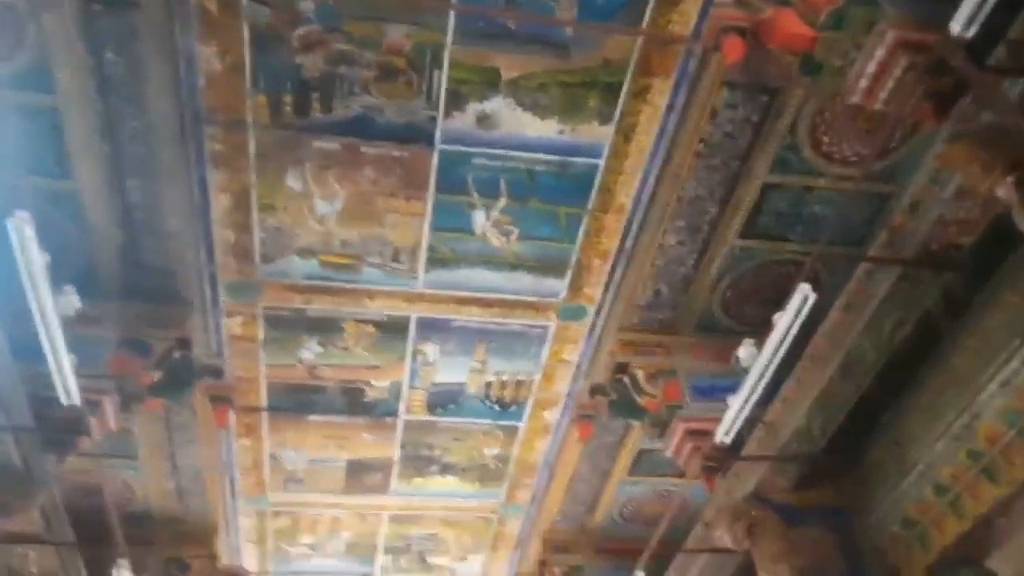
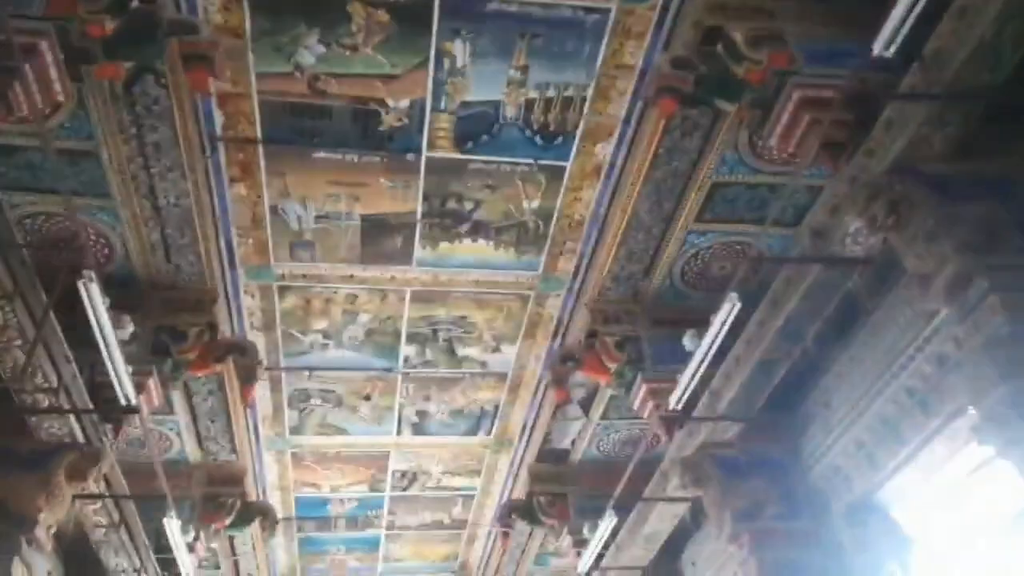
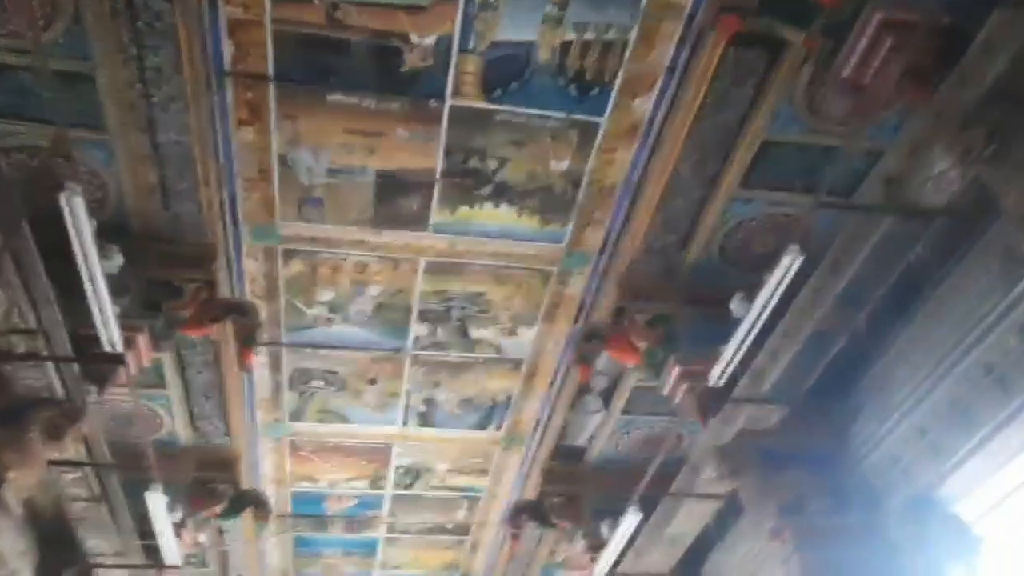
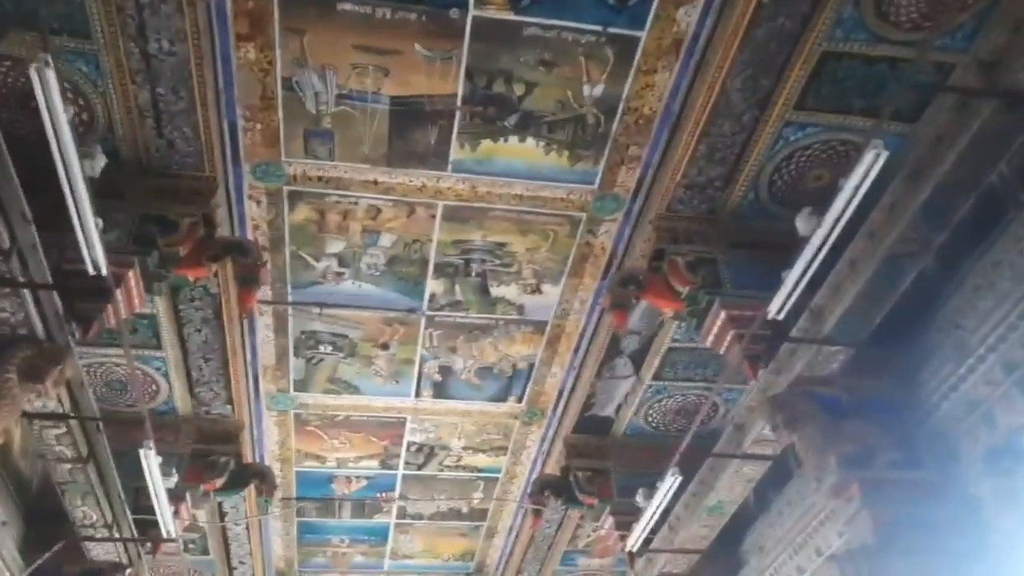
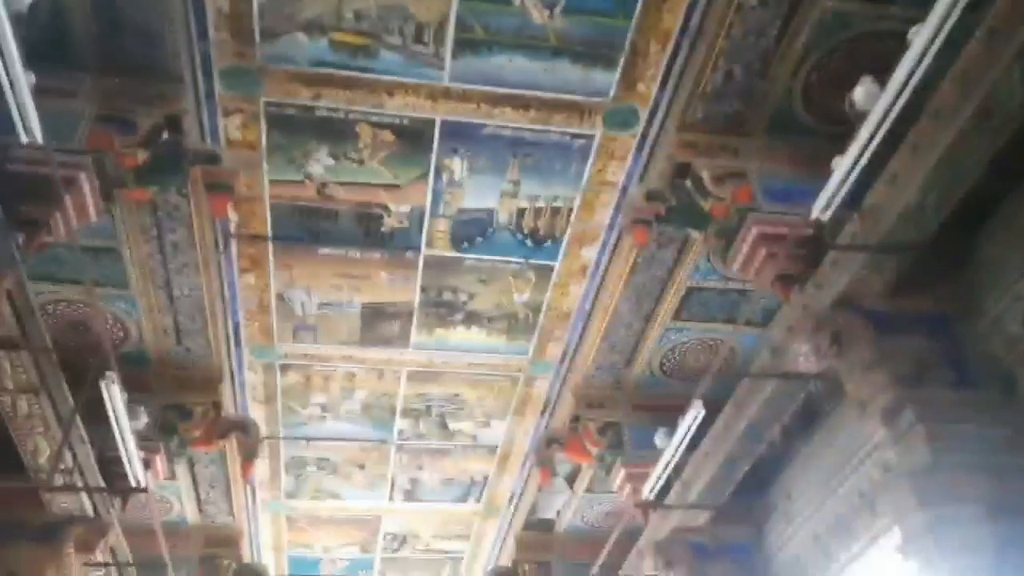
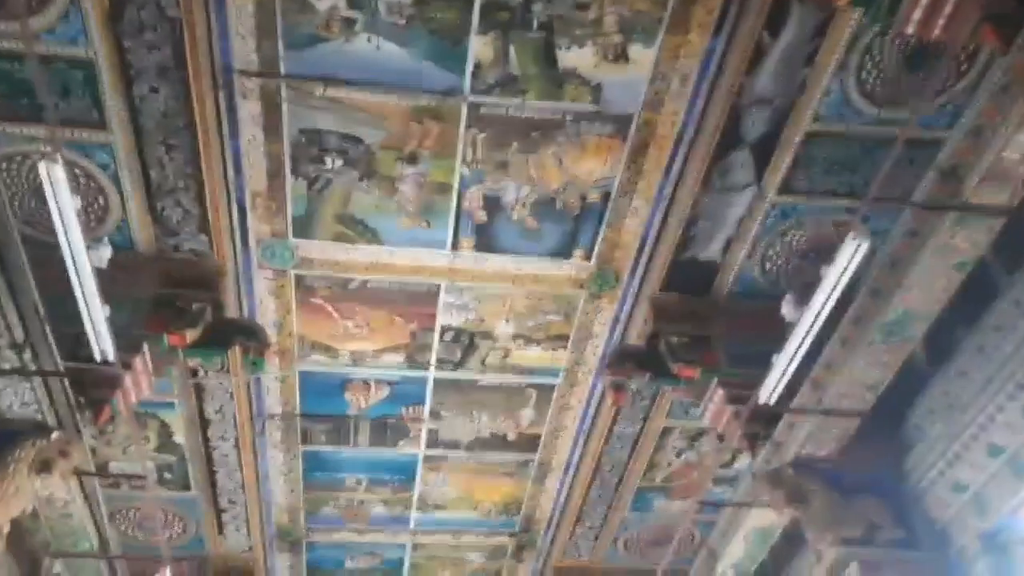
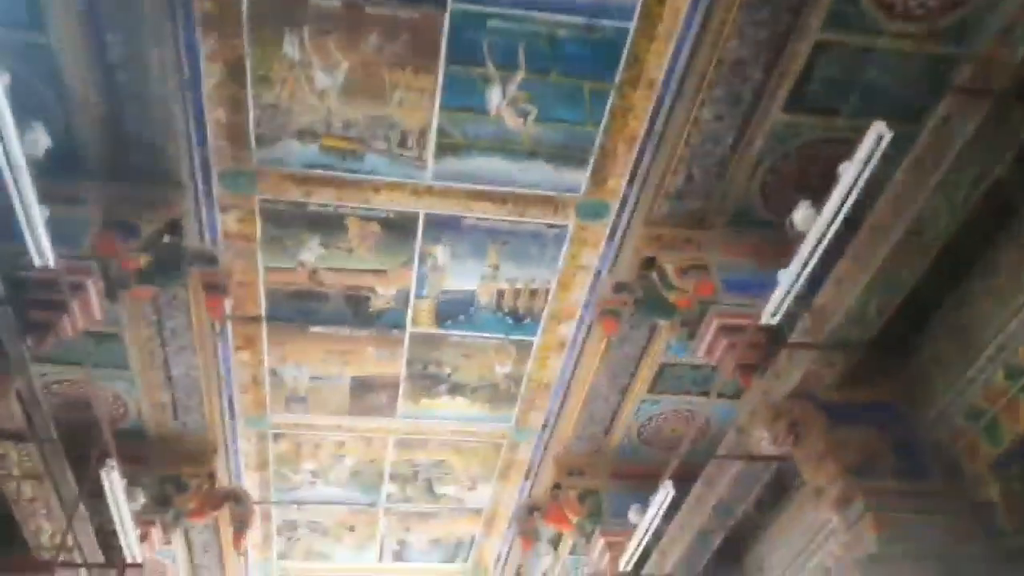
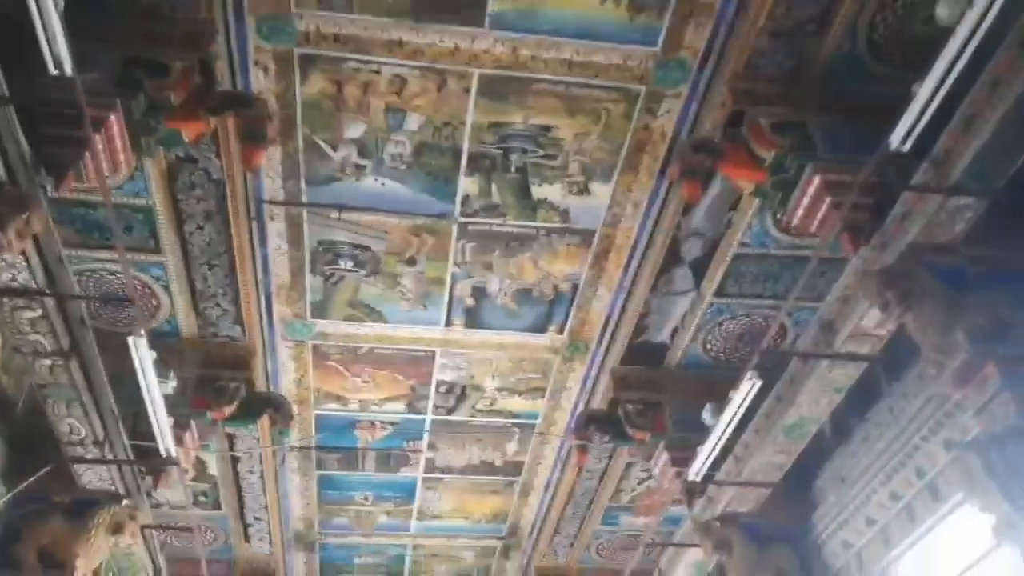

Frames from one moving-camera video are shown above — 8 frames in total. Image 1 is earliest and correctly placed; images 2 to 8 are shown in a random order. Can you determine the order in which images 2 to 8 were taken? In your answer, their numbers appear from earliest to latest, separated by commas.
7, 5, 2, 3, 4, 8, 6
